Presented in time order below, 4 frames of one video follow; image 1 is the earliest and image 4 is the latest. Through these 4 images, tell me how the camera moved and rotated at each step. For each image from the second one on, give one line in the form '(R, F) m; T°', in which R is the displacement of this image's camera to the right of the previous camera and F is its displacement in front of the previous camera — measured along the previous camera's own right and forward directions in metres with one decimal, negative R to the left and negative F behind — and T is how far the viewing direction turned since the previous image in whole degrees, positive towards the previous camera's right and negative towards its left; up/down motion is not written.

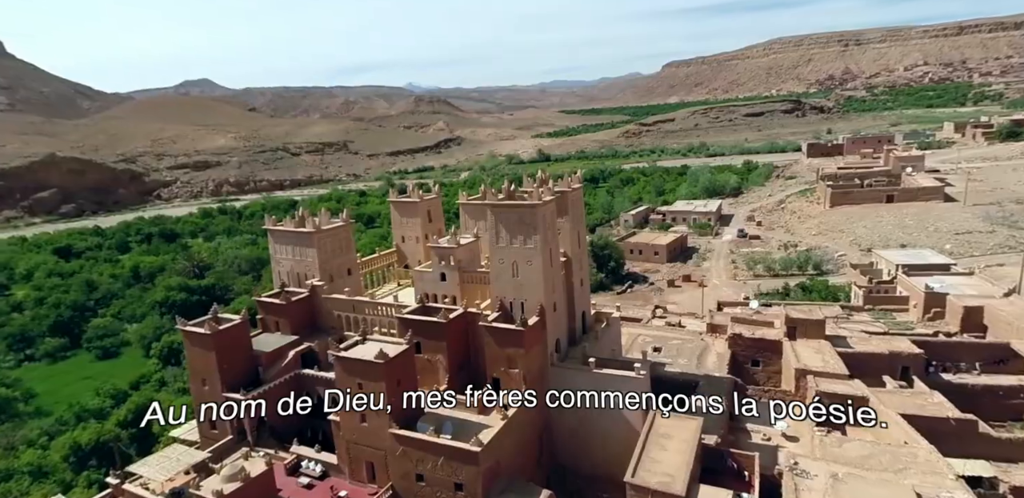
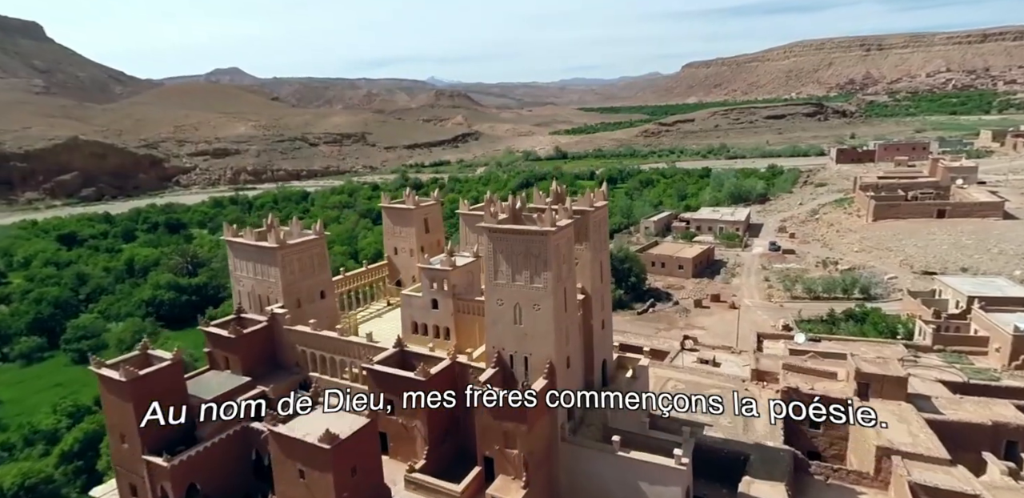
(+0.2, +3.1) m; -1°
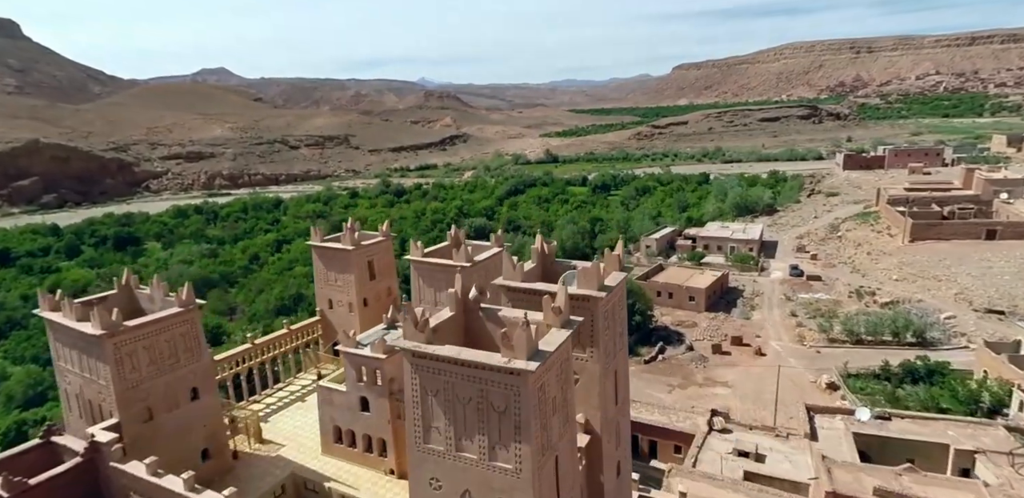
(+0.4, +4.8) m; +1°
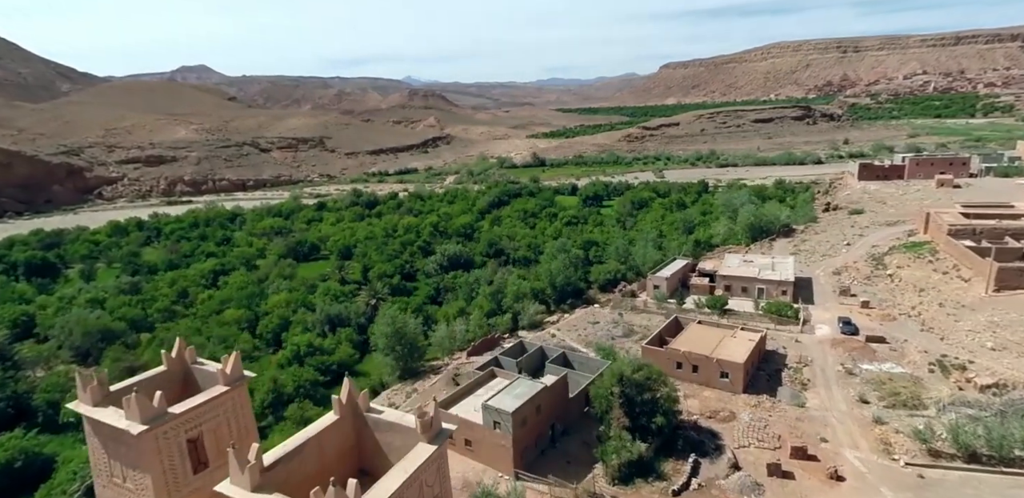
(+0.4, +6.9) m; +1°
